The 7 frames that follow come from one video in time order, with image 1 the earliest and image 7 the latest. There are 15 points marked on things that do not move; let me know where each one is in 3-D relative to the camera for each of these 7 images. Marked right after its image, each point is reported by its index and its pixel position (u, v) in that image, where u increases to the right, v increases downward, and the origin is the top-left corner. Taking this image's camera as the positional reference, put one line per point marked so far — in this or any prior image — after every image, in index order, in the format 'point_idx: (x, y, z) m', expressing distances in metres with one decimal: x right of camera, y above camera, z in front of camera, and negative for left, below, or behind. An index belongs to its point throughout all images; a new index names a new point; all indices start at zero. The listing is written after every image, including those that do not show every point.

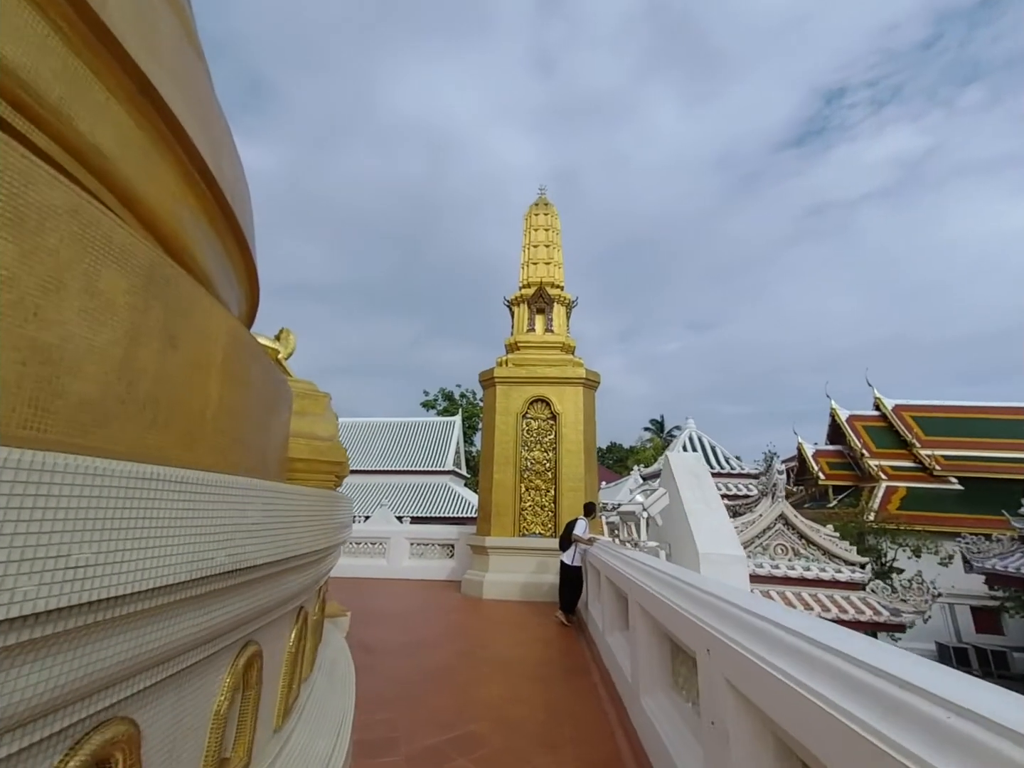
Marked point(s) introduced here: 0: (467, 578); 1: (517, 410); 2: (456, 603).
0: (-0.6, -2.5, +5.9) m
1: (+0.1, -0.4, +6.2) m
2: (-0.7, -2.6, +5.4) m
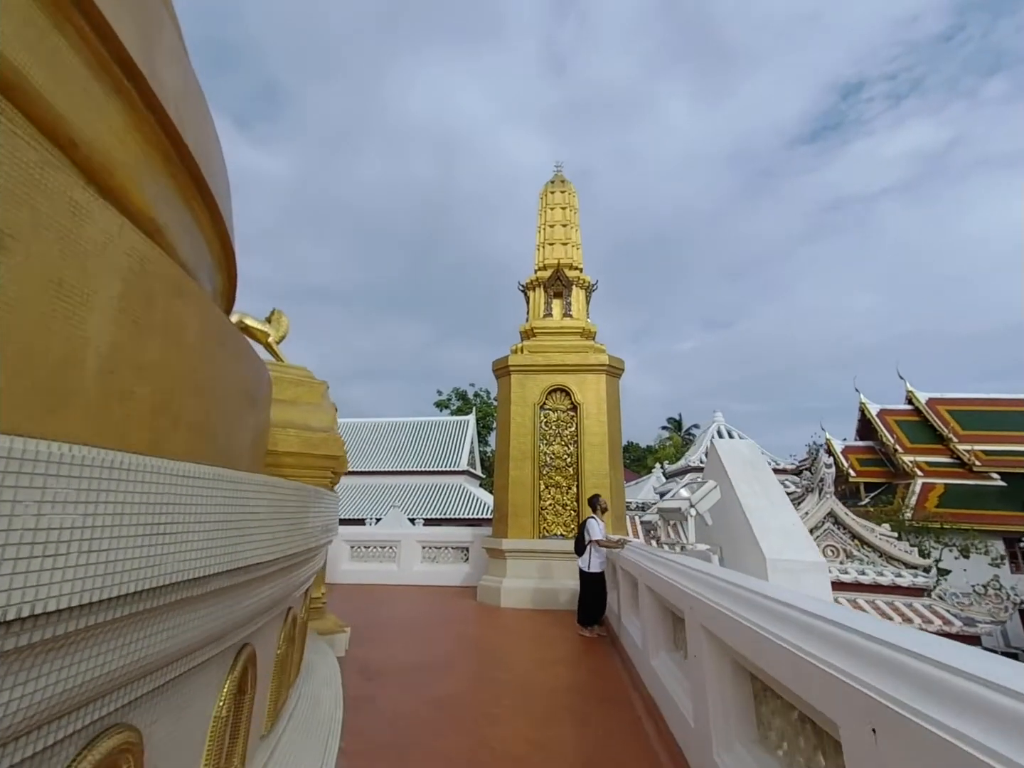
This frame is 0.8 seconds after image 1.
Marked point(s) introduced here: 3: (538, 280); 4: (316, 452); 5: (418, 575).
0: (-0.4, -2.3, +5.4) m
1: (+0.3, -0.2, +5.7) m
2: (-0.4, -2.5, +4.9) m
3: (+0.4, +1.5, +6.6) m
4: (-1.5, -0.5, +3.4) m
5: (-1.3, -2.7, +6.5) m
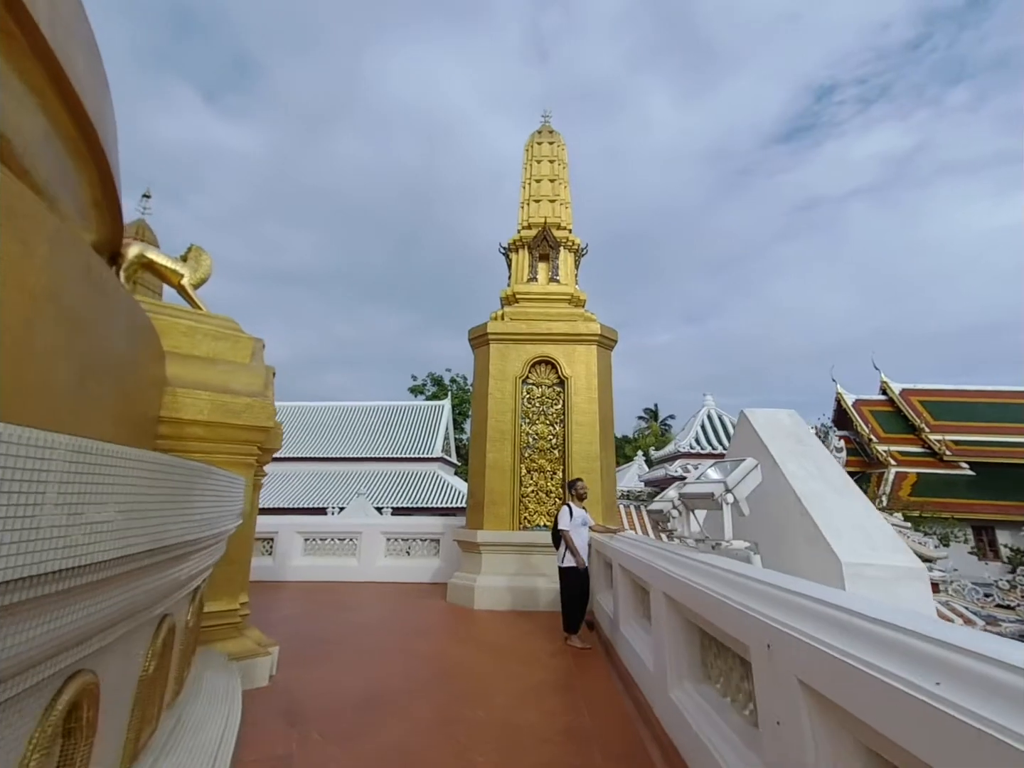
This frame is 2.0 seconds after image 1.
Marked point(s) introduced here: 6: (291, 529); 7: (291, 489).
0: (-0.6, -2.0, +4.7) m
1: (+0.1, +0.1, +5.0) m
2: (-0.7, -2.1, +4.2) m
3: (+0.1, +1.8, +5.8) m
4: (-1.6, -0.2, +2.6) m
5: (-1.6, -2.4, +5.8) m
6: (-2.8, -1.9, +5.9) m
7: (-7.5, -3.6, +15.6) m
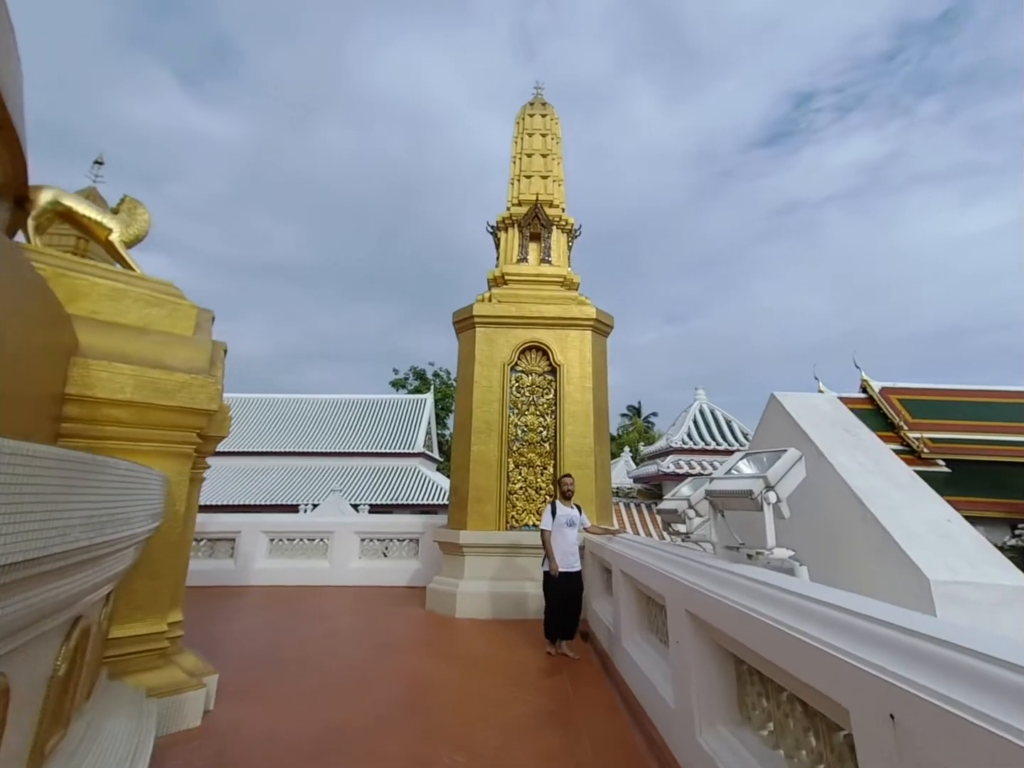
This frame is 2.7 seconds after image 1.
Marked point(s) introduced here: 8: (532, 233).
0: (-0.7, -1.9, +4.3) m
1: (-0.1, +0.2, +4.6) m
2: (-0.8, -2.0, +3.8) m
3: (0.0, +2.0, +5.4) m
4: (-1.6, -0.1, +2.2) m
5: (-1.8, -2.2, +5.3) m
6: (-3.0, -1.7, +5.4) m
7: (-8.0, -3.3, +14.9) m
8: (+0.2, +1.8, +5.4) m
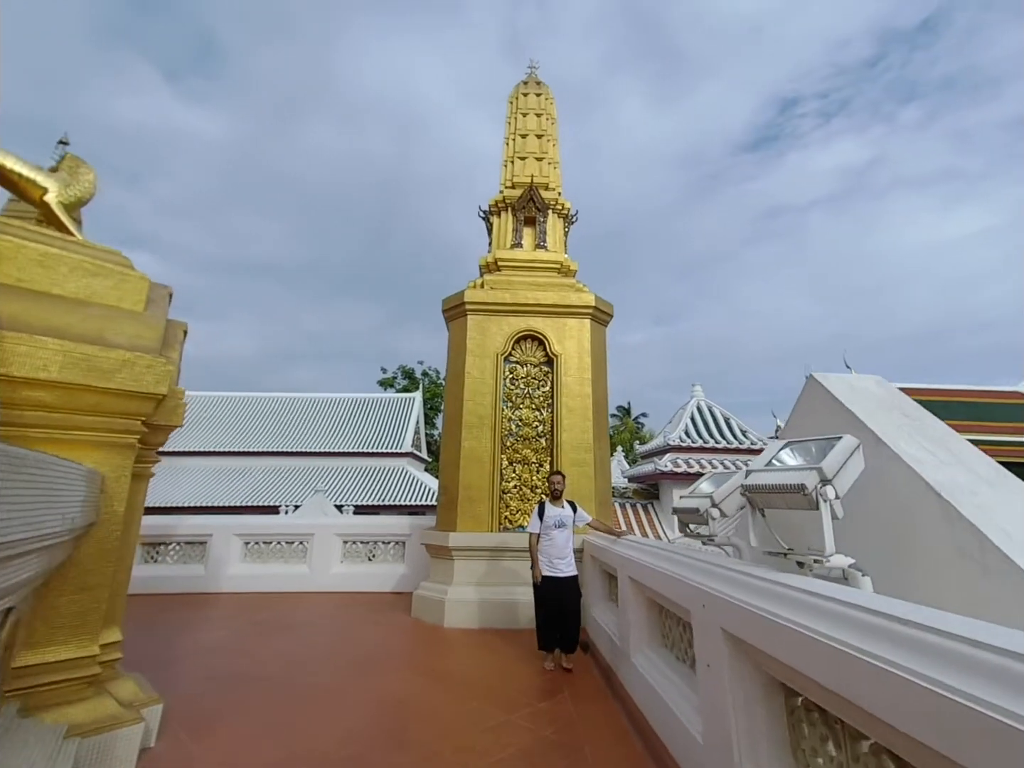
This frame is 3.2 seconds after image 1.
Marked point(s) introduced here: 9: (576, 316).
0: (-0.8, -1.8, +4.0) m
1: (-0.1, +0.3, +4.3) m
2: (-0.8, -1.9, +3.5) m
3: (-0.1, +2.0, +5.1) m
4: (-1.6, 0.0, +1.8) m
5: (-1.9, -2.1, +5.0) m
6: (-3.1, -1.6, +5.0) m
7: (-8.3, -3.2, +14.4) m
8: (+0.2, +1.8, +5.1) m
9: (+0.6, +0.7, +4.4) m
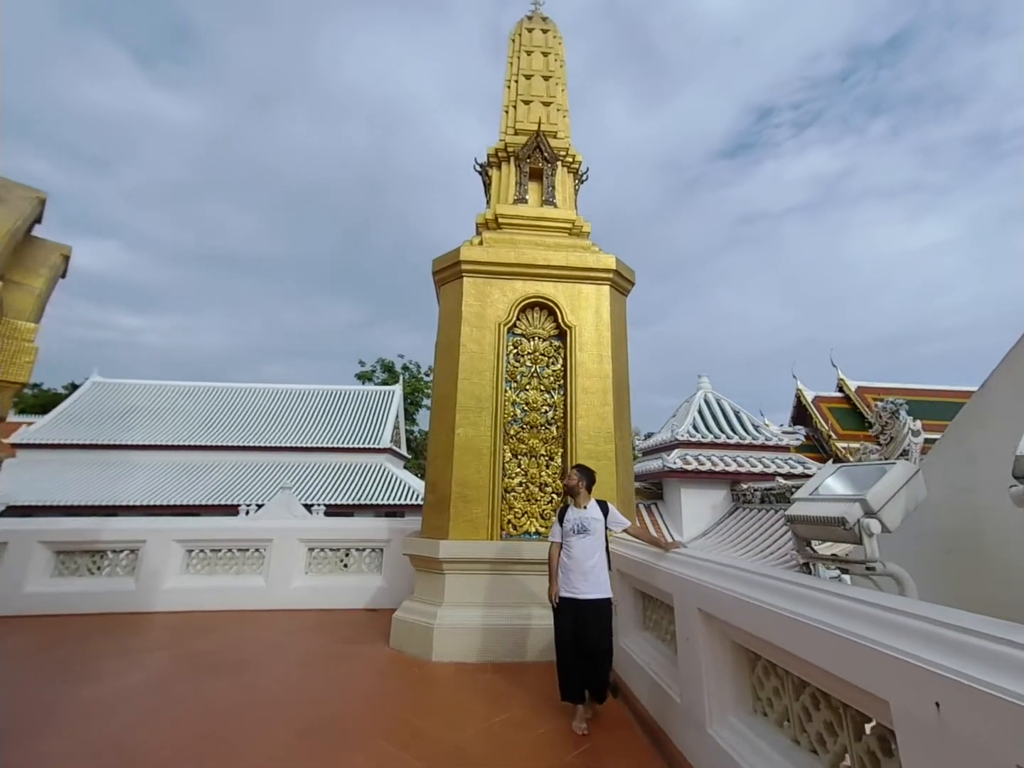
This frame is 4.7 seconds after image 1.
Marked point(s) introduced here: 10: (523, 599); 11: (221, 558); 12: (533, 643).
0: (-0.8, -1.6, +3.2) m
1: (-0.1, +0.5, +3.6) m
2: (-0.8, -1.7, +2.7) m
3: (-0.1, +2.2, +4.4) m
4: (-1.5, +0.2, +1.0) m
5: (-1.9, -1.9, +4.2) m
6: (-3.1, -1.4, +4.1) m
7: (-8.8, -2.9, +13.3) m
8: (+0.2, +2.0, +4.3) m
9: (+0.7, +0.8, +3.7) m
10: (+0.1, -1.5, +3.2) m
11: (-2.7, -1.6, +4.2) m
12: (+0.1, -1.7, +3.0) m
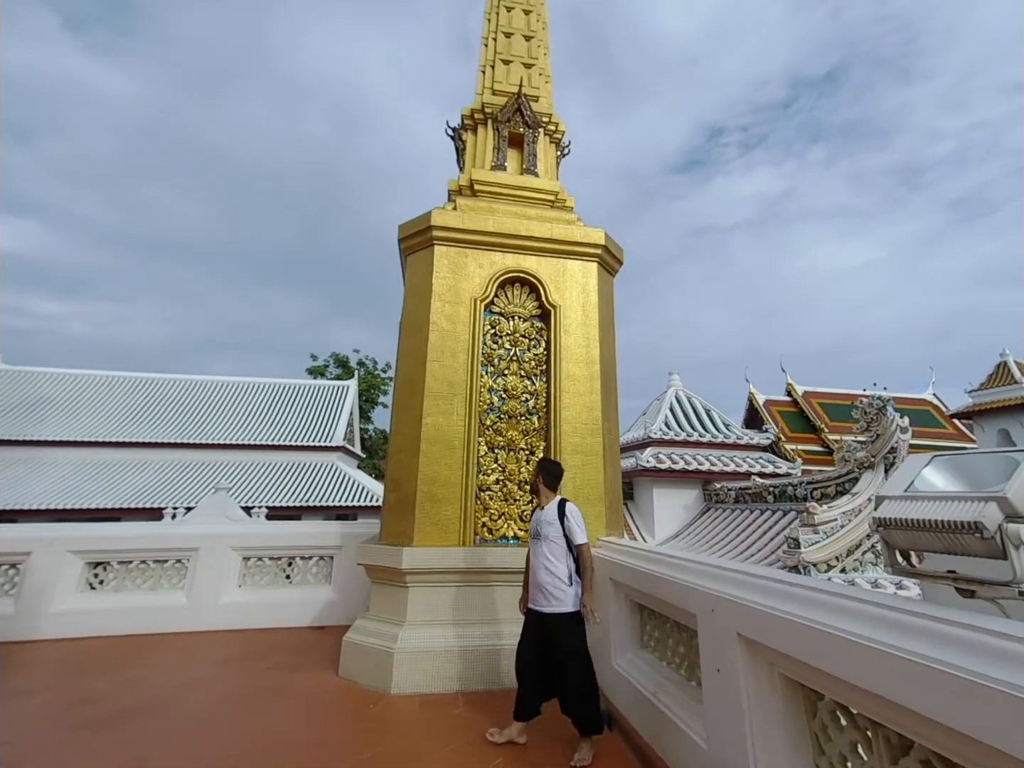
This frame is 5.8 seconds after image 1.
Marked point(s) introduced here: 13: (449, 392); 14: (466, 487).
0: (-0.9, -1.5, +2.7) m
1: (-0.2, +0.6, +3.1) m
2: (-0.9, -1.6, +2.2) m
3: (-0.2, +2.3, +4.0) m
4: (-1.4, +0.3, +0.5) m
5: (-2.2, -1.8, +3.6) m
6: (-3.3, -1.2, +3.4) m
7: (-9.9, -2.6, +12.0) m
8: (0.0, +2.1, +3.9) m
9: (+0.5, +0.9, +3.3) m
10: (-0.1, -1.4, +2.7) m
11: (-2.9, -1.4, +3.6) m
12: (0.0, -1.6, +2.6) m
13: (-0.4, -0.1, +3.0) m
14: (-0.3, -0.7, +2.9) m
